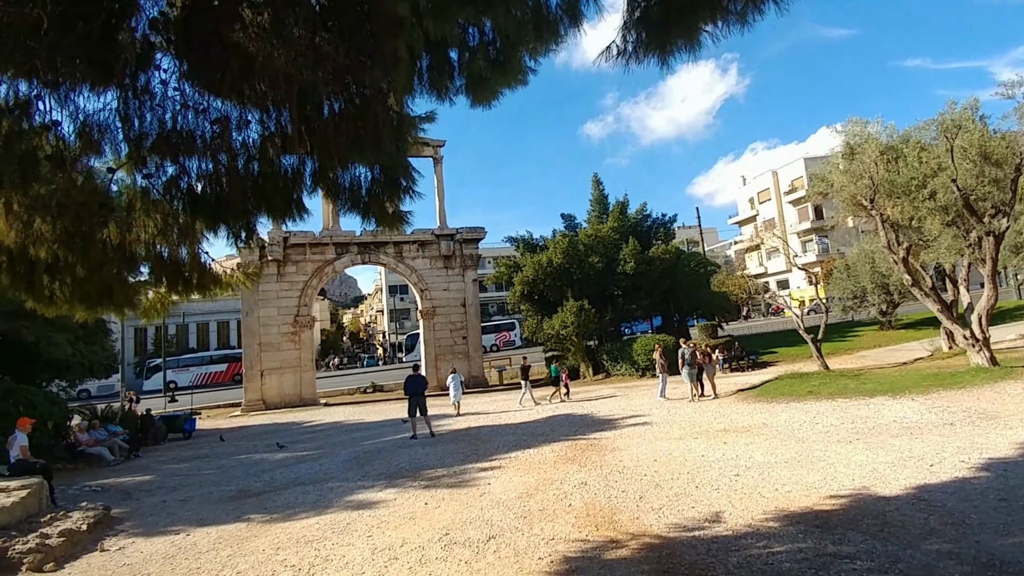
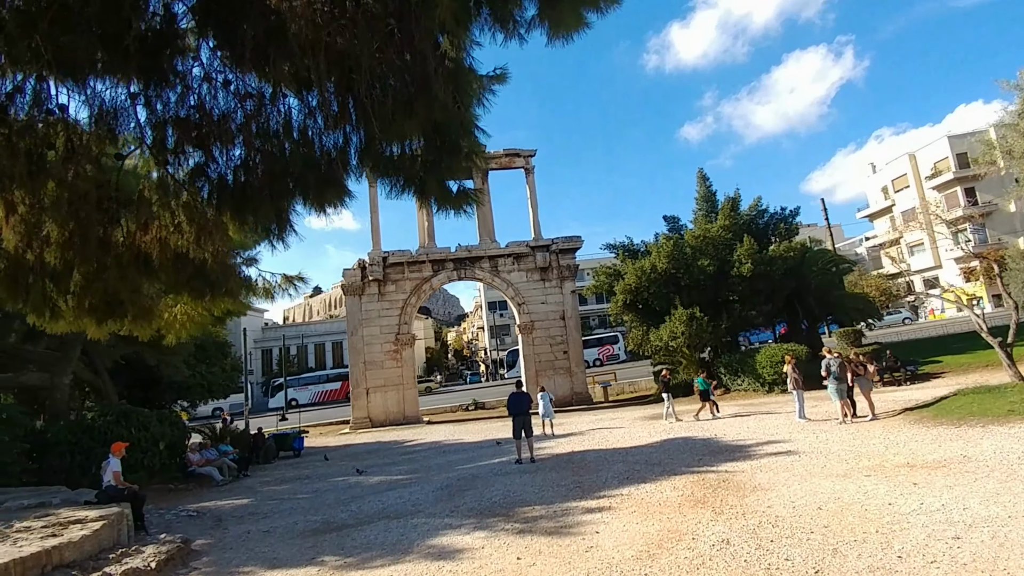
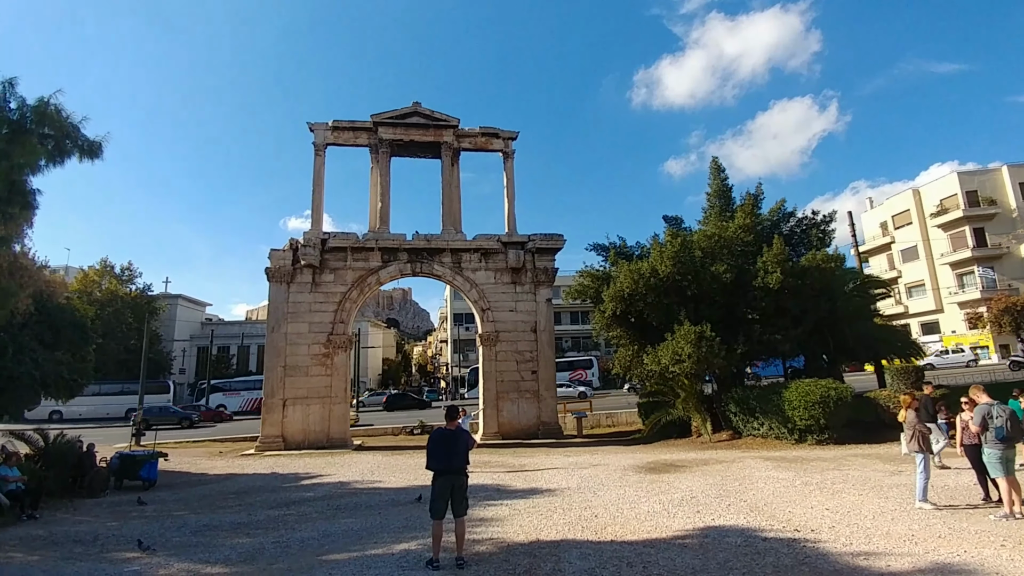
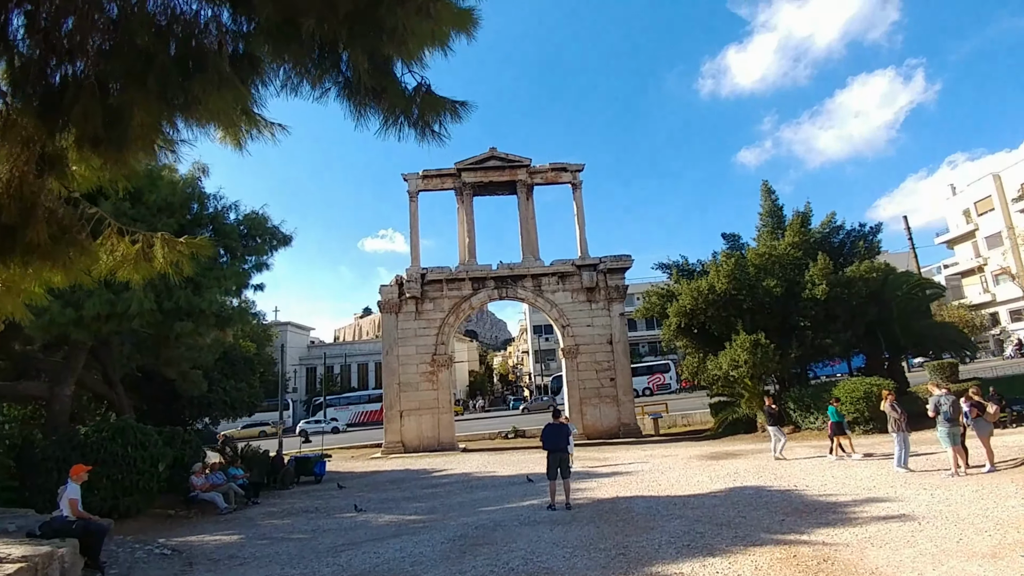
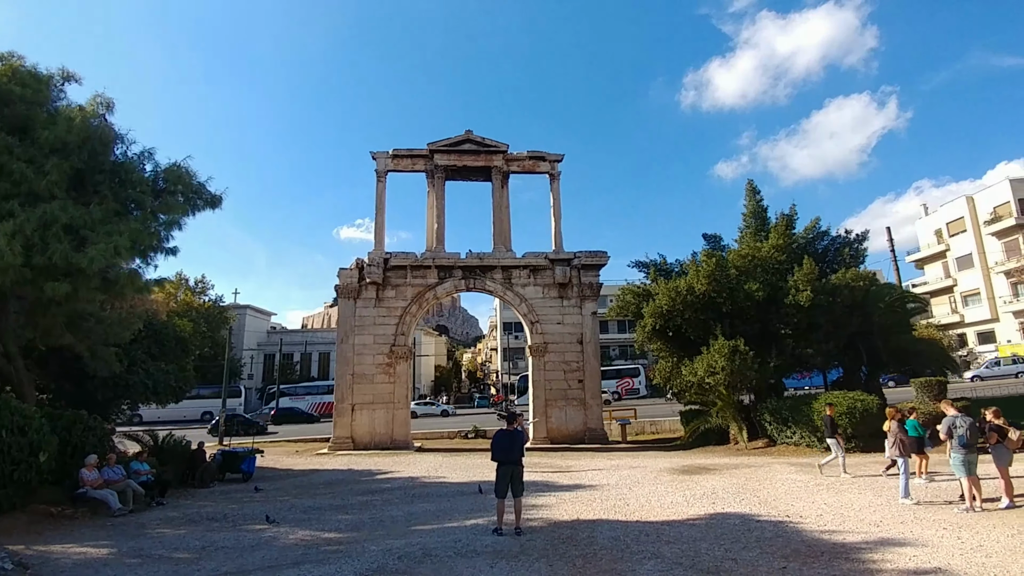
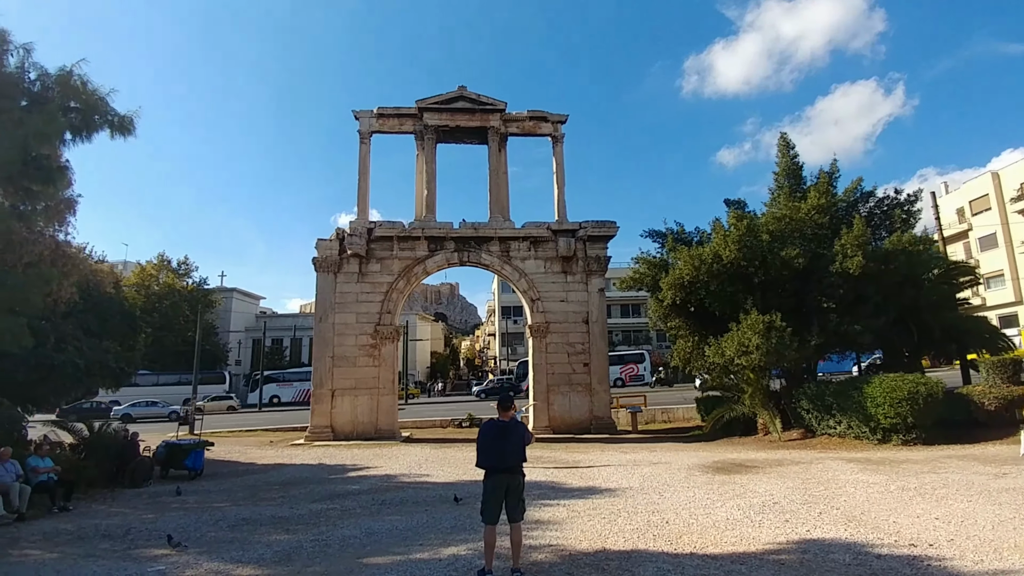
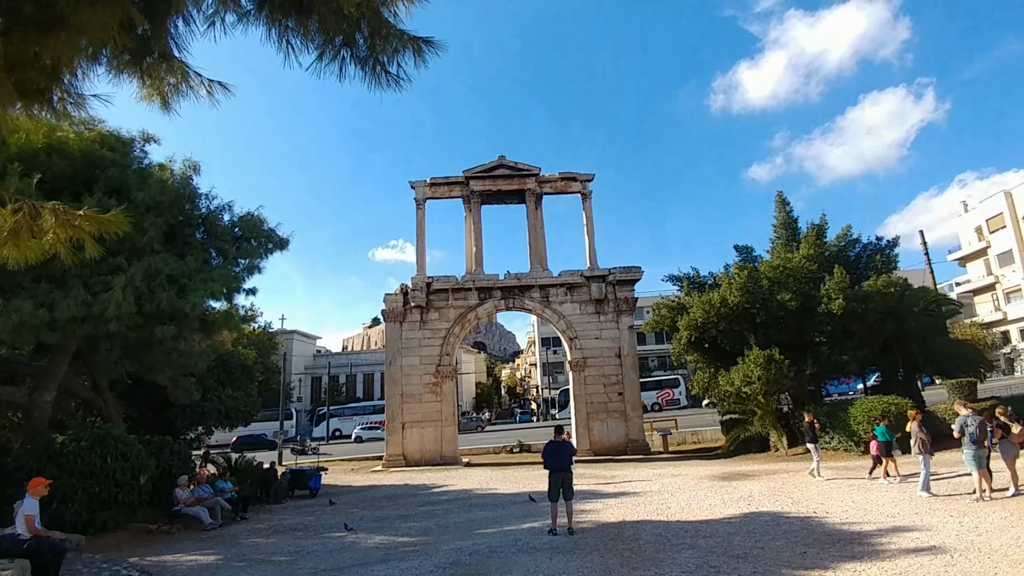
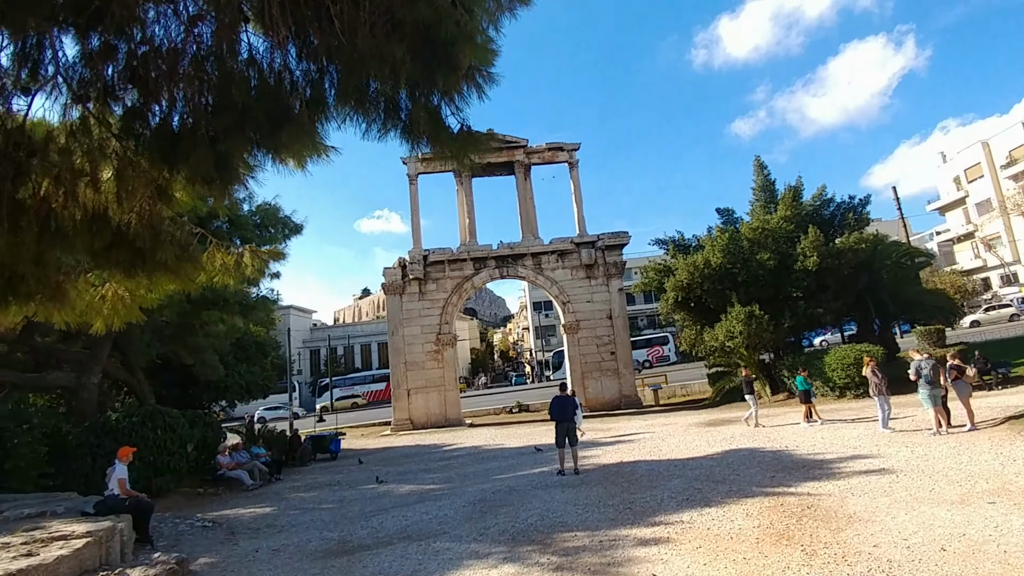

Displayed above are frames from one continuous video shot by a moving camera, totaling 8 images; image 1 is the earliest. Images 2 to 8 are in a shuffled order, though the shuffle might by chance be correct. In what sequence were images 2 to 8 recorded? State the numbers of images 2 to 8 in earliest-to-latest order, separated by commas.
2, 8, 4, 7, 5, 3, 6
